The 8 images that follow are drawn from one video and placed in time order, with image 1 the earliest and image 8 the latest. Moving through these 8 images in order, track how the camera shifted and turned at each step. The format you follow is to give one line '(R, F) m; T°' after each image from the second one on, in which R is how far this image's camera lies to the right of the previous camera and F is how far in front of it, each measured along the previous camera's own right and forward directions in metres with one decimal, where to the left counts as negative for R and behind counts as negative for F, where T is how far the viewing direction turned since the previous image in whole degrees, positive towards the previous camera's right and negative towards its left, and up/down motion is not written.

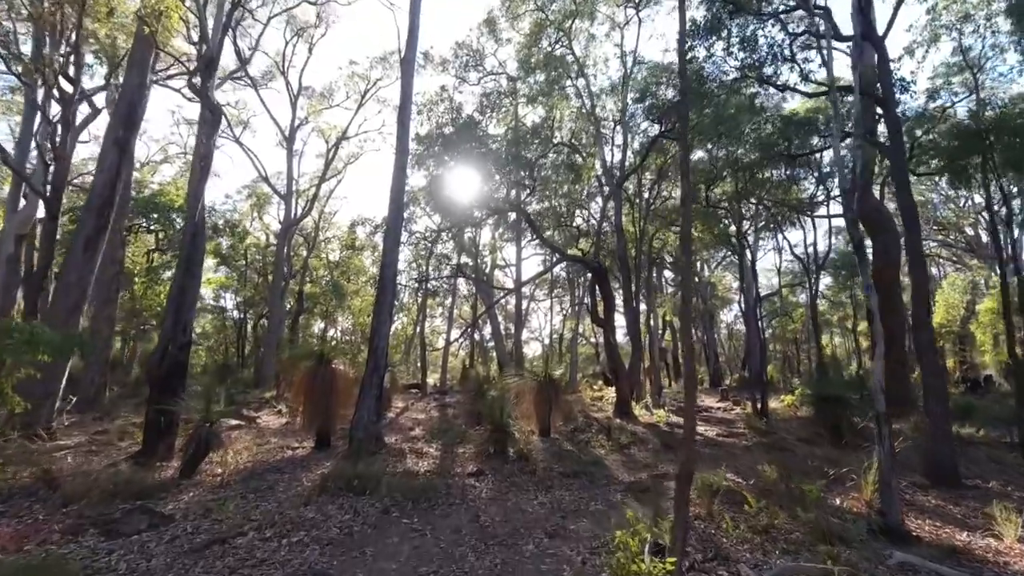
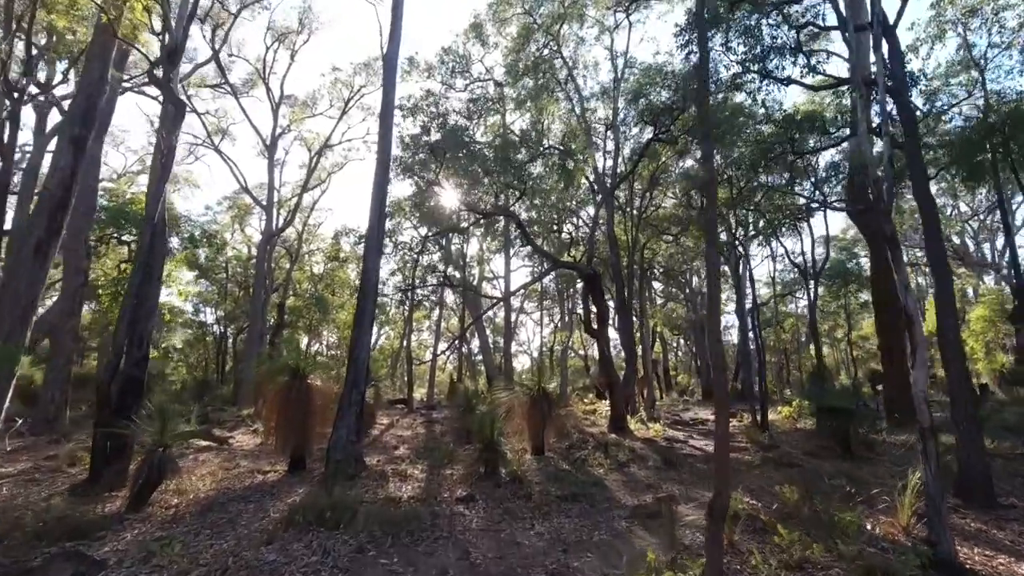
(0.0, +0.7) m; +1°
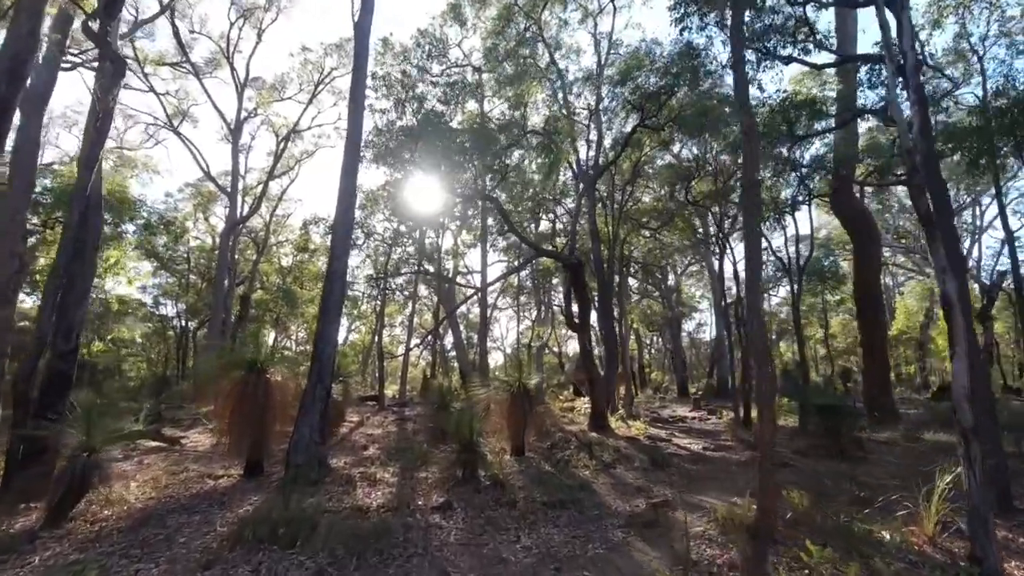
(-0.1, +0.7) m; +3°
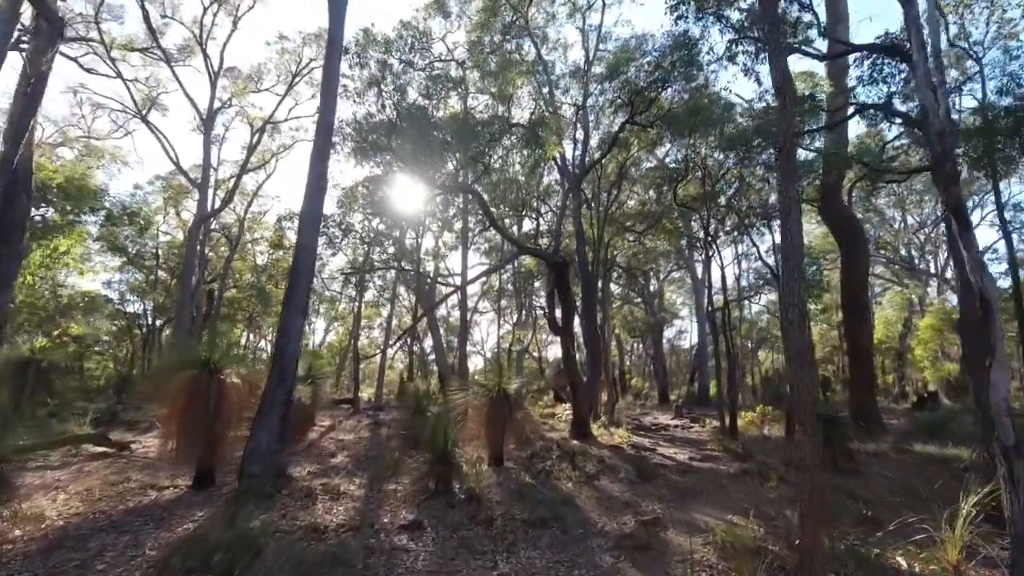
(0.0, +0.6) m; +2°
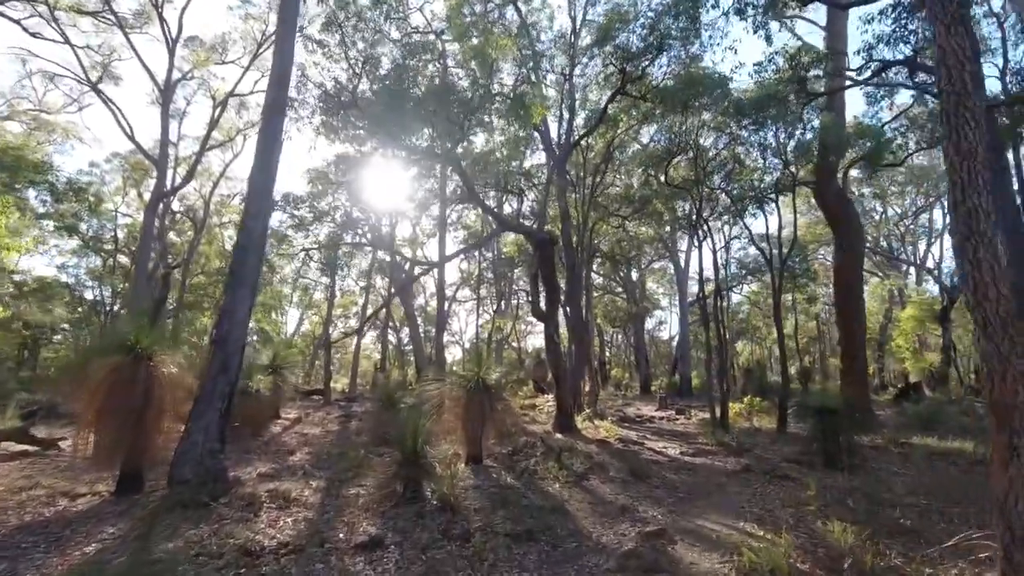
(0.0, +0.9) m; +2°
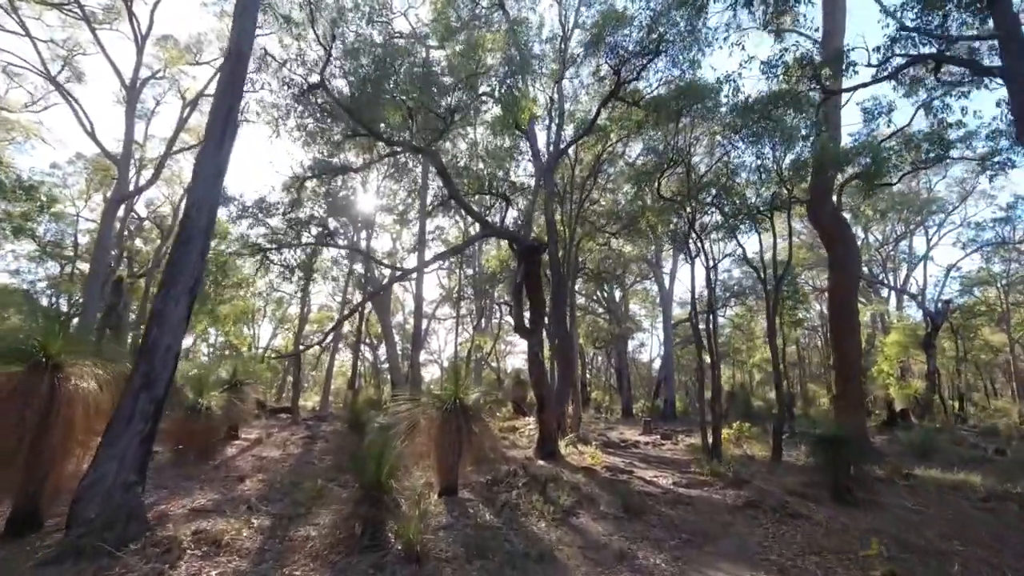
(0.0, +0.9) m; +2°
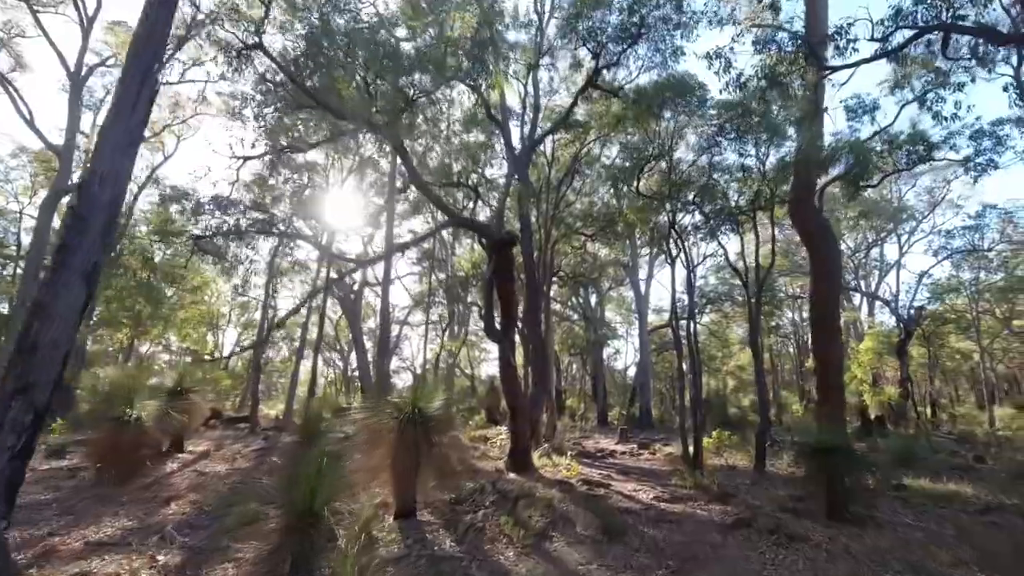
(+0.1, +0.8) m; +3°
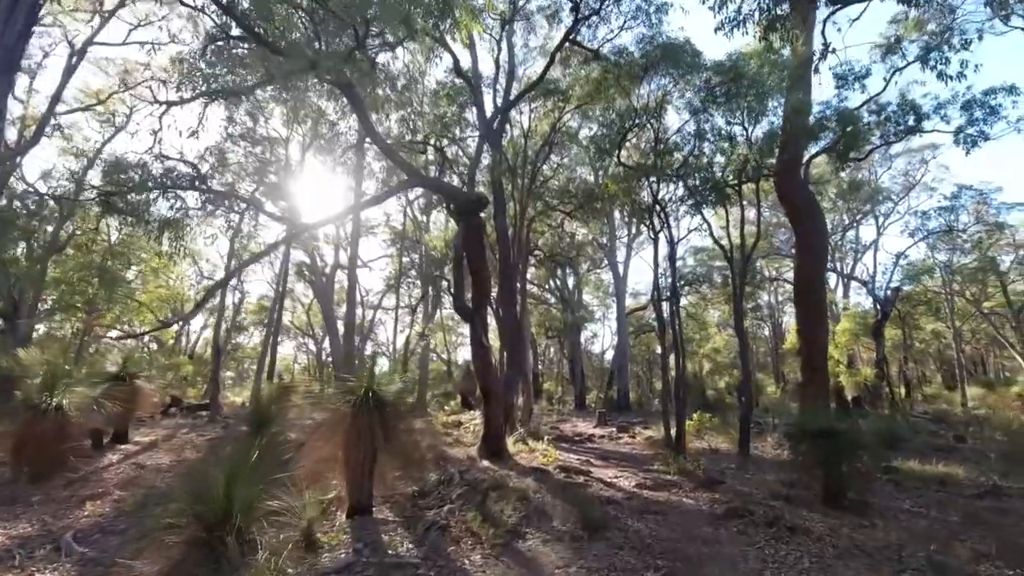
(+0.1, +0.8) m; +2°
